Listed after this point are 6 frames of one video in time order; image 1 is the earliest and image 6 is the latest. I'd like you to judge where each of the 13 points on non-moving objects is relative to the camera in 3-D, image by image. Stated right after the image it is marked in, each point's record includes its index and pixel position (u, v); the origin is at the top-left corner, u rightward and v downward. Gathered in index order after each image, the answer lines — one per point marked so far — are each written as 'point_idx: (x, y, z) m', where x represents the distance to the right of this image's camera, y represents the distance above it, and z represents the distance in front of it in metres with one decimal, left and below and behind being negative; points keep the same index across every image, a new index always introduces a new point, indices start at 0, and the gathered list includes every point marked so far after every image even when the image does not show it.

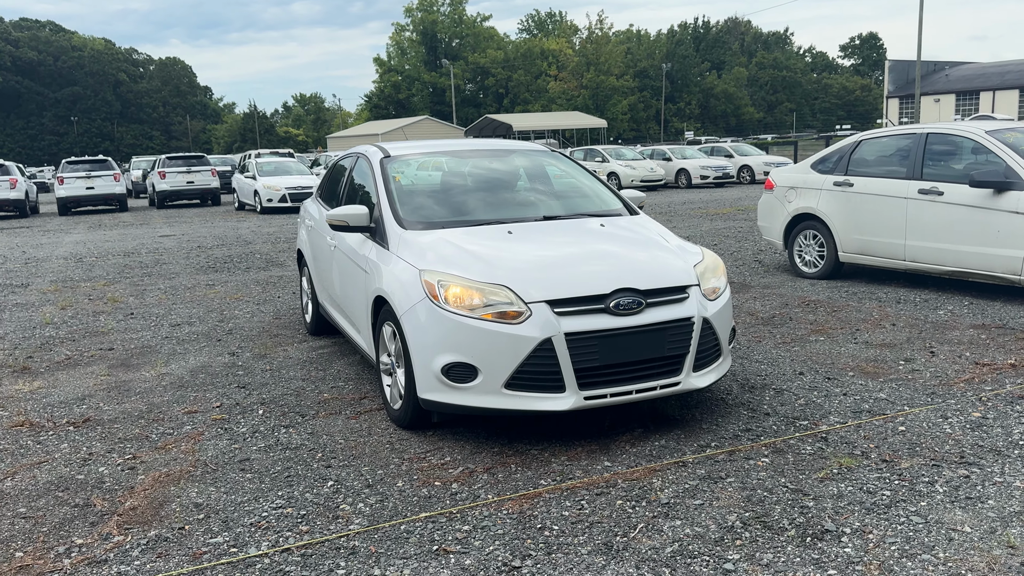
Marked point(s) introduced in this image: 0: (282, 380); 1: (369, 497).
0: (-1.5, -0.6, +5.6) m
1: (-0.6, -0.9, +3.6) m
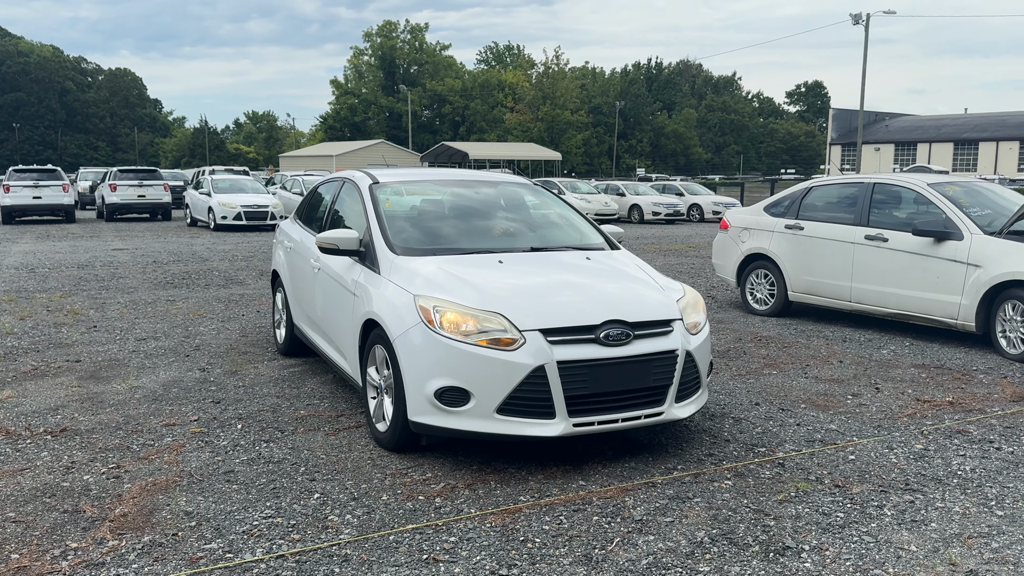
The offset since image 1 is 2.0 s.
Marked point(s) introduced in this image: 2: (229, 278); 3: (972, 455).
0: (-1.7, -0.7, +5.7) m
1: (-0.7, -1.0, +3.8) m
2: (-4.2, +0.2, +12.8) m
3: (+2.4, -0.9, +4.5) m
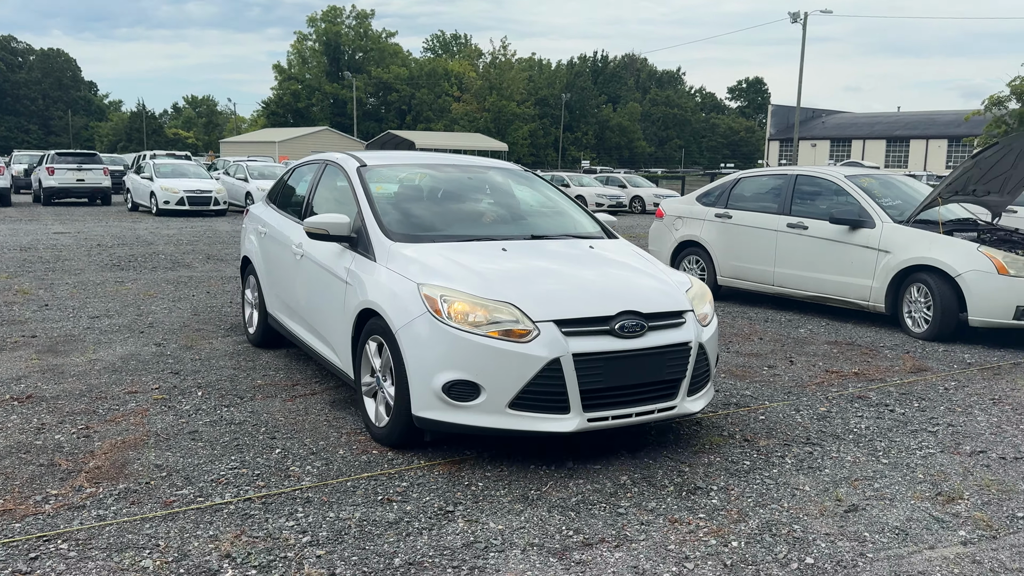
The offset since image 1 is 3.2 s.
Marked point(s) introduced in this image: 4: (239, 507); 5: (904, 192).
0: (-2.1, -0.6, +6.0) m
1: (-0.9, -0.8, +4.1) m
2: (-5.1, +0.4, +12.9) m
3: (+2.1, -0.7, +5.0) m
4: (-1.1, -0.9, +3.6) m
5: (+3.8, +0.9, +8.4) m
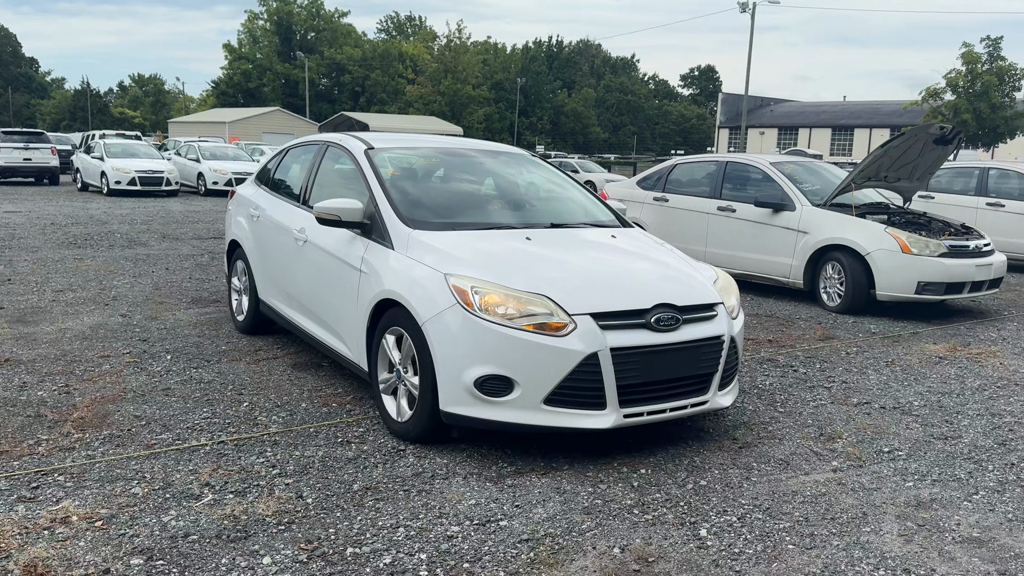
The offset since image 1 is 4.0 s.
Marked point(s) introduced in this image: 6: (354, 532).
0: (-2.5, -0.4, +6.4) m
1: (-1.2, -0.7, +4.6) m
2: (-5.8, +0.7, +13.1) m
3: (+1.7, -0.6, +5.7) m
4: (-1.4, -0.8, +4.0) m
5: (+3.3, +1.2, +9.1) m
6: (-0.6, -0.9, +3.2) m
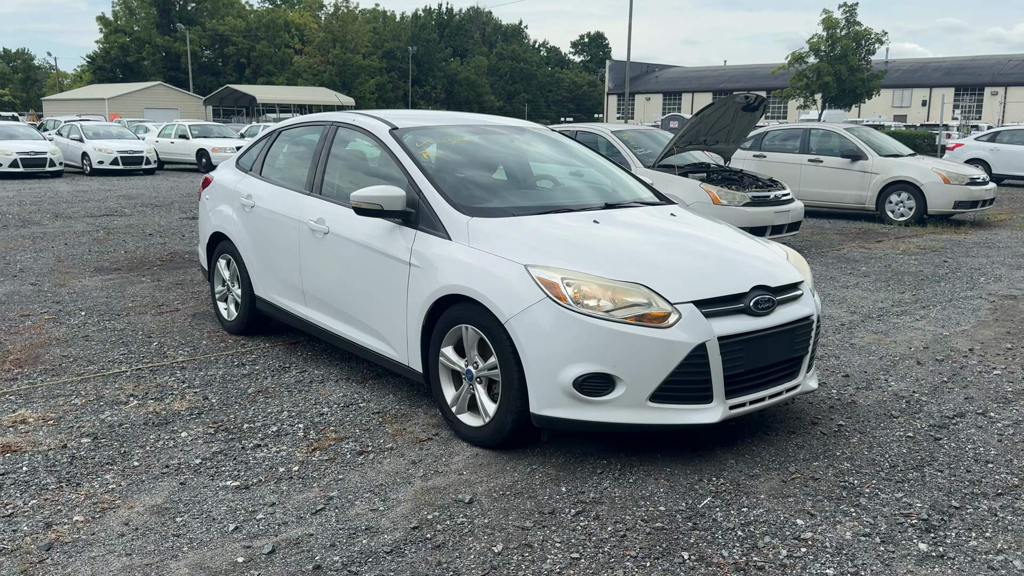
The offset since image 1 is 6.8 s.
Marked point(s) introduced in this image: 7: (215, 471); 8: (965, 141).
0: (-3.6, -0.1, +7.3) m
1: (-2.2, -0.4, +5.6) m
2: (-7.7, +1.1, +13.5) m
3: (+0.7, -0.1, +7.0) m
4: (-2.2, -0.5, +5.1) m
5: (+1.8, +1.8, +10.5) m
6: (-1.3, -0.6, +4.3) m
7: (-1.2, -0.8, +3.6) m
8: (+10.1, +3.3, +19.2) m
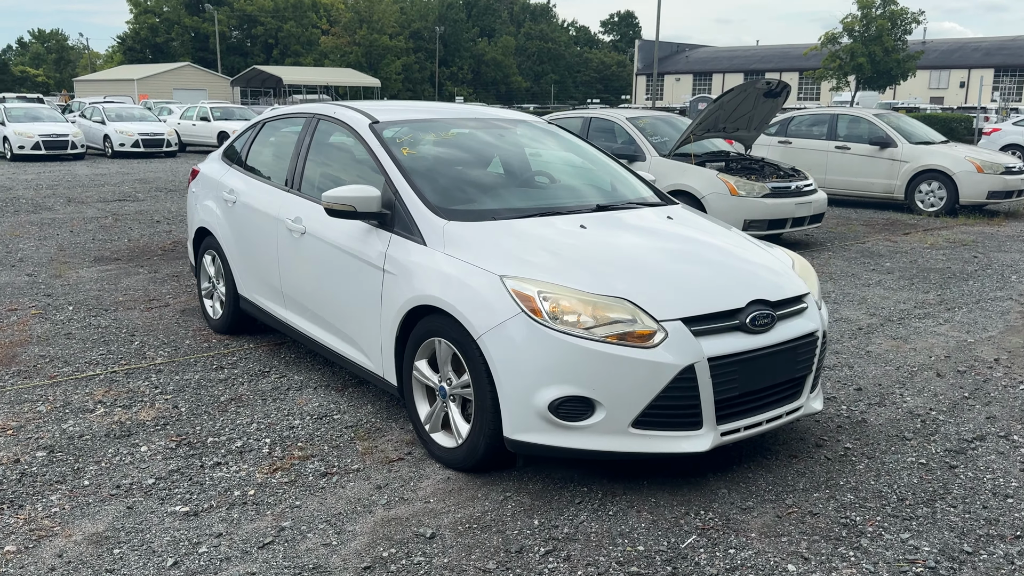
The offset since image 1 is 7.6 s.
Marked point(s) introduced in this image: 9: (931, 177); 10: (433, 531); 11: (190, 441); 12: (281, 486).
0: (-3.6, 0.0, +7.1) m
1: (-2.2, -0.4, +5.4) m
2: (-7.5, +1.3, +13.5) m
3: (+0.7, -0.1, +6.7) m
4: (-2.3, -0.5, +4.9) m
5: (+1.9, +1.9, +10.1) m
6: (-1.4, -0.7, +4.1) m
7: (-1.4, -0.8, +3.4) m
8: (+10.6, +3.5, +18.5) m
9: (+6.0, +1.6, +12.3) m
10: (-0.3, -0.9, +3.1) m
11: (-1.5, -0.7, +3.9) m
12: (-0.9, -0.8, +3.4) m
